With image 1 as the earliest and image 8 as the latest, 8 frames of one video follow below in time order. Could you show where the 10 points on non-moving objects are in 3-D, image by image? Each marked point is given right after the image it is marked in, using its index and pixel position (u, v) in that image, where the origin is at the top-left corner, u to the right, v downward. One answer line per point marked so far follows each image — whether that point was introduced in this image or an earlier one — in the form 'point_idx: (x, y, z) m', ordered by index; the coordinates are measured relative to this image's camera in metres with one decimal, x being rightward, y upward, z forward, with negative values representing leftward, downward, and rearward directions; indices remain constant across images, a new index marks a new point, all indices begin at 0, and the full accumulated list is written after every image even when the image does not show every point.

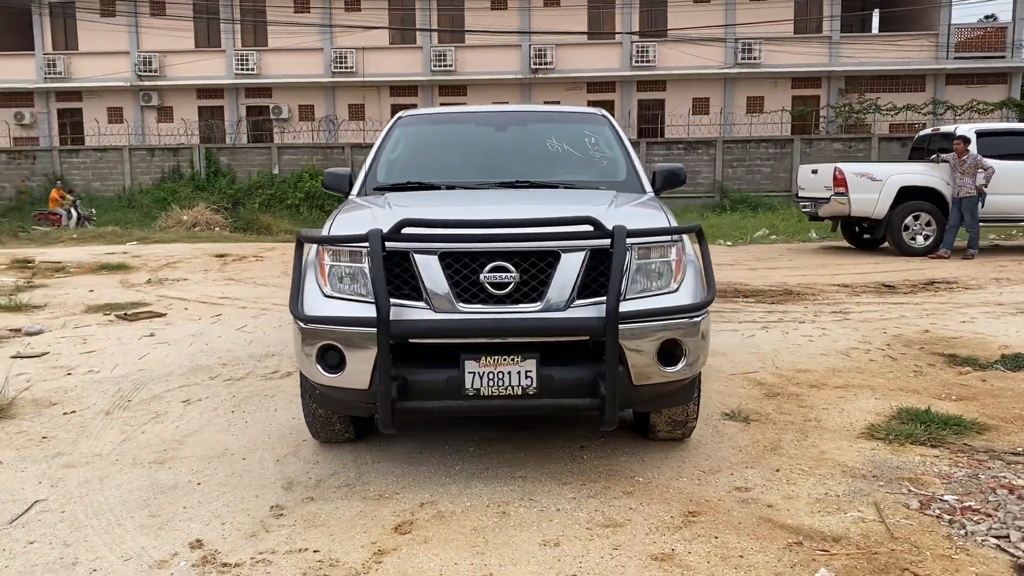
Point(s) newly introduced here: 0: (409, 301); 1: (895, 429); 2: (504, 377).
0: (-0.4, 0.0, +3.3) m
1: (+1.7, -0.6, +4.0) m
2: (0.0, -0.3, +3.2) m
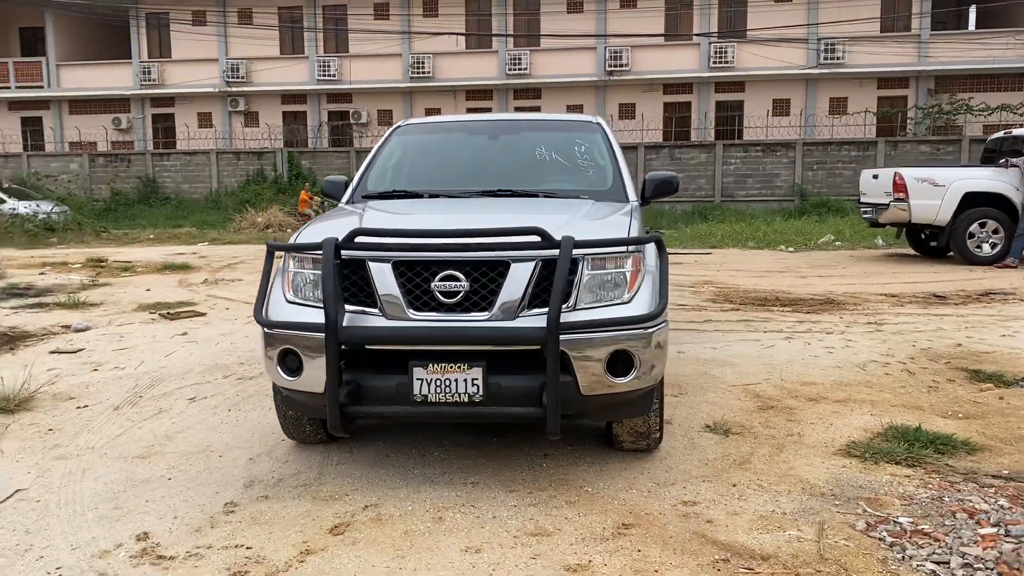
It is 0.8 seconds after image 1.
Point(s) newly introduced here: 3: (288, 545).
0: (-0.6, -0.1, +3.4) m
1: (+1.6, -0.7, +3.9) m
2: (-0.2, -0.4, +3.3) m
3: (-0.7, -0.9, +2.9) m
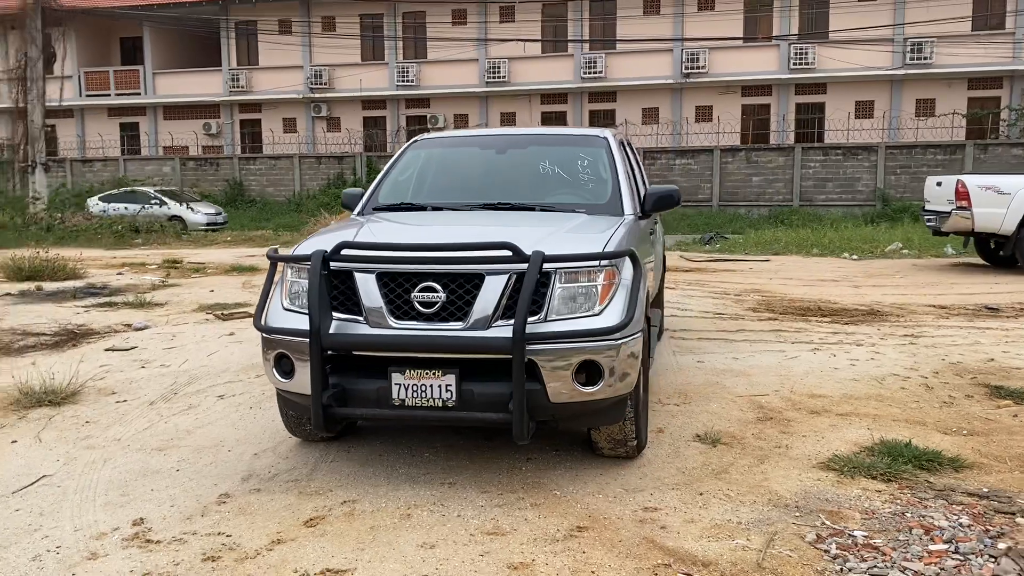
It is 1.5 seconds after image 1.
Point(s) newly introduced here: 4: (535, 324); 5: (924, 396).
0: (-0.7, -0.1, +3.6) m
1: (+1.5, -0.8, +3.9) m
2: (-0.3, -0.4, +3.5) m
3: (-0.9, -0.9, +3.2) m
4: (+0.1, -0.1, +3.5) m
5: (+2.5, -0.6, +5.3) m
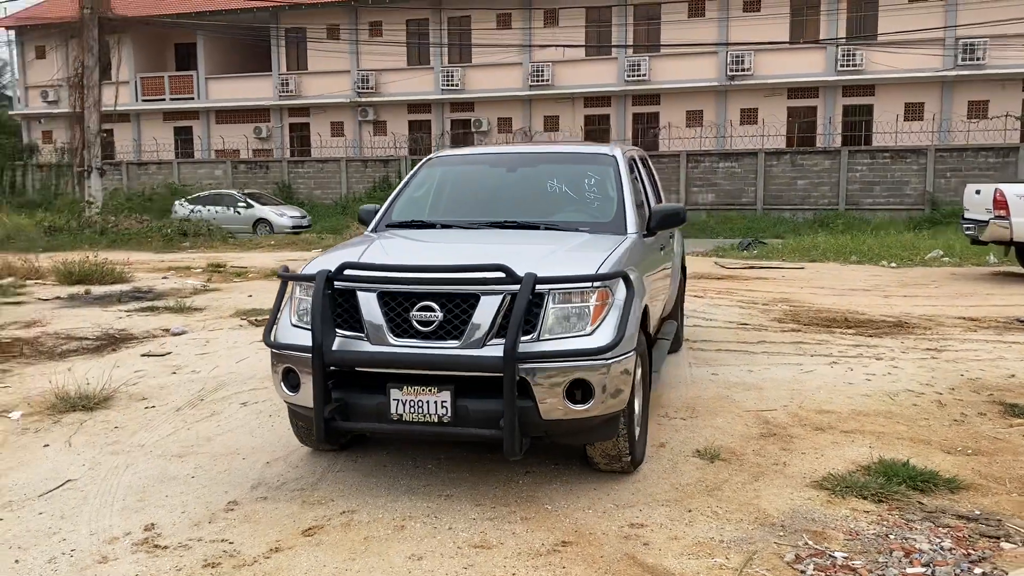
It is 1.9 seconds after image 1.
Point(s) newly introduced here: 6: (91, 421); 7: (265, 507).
0: (-0.7, -0.2, +3.8) m
1: (+1.5, -0.9, +4.0) m
2: (-0.4, -0.5, +3.6) m
3: (-0.9, -1.0, +3.3) m
4: (+0.1, -0.2, +3.6) m
5: (+2.5, -0.7, +5.3) m
6: (-2.5, -0.8, +5.2) m
7: (-1.0, -0.9, +3.7) m
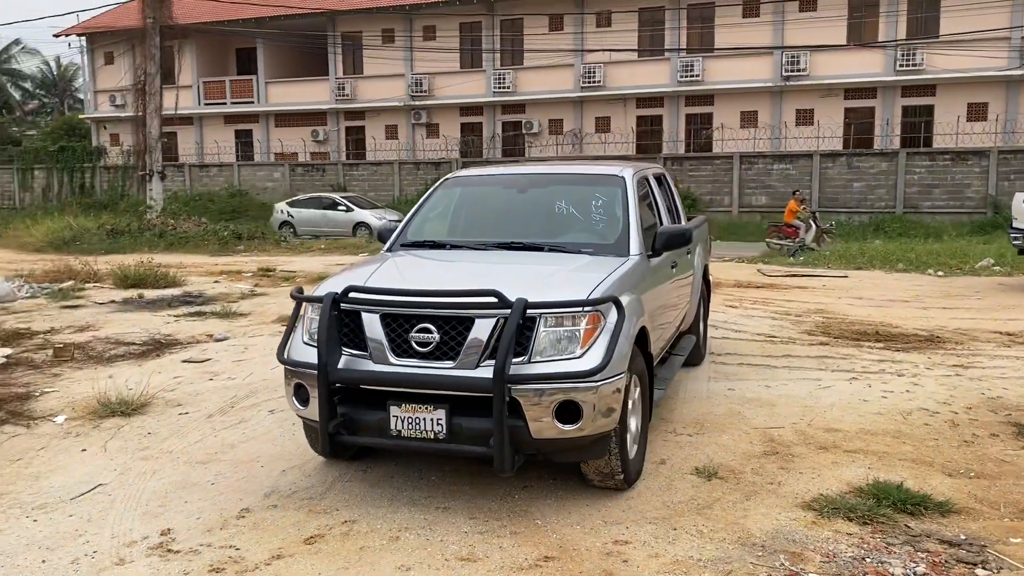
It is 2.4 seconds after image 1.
0: (-0.7, -0.3, +4.0) m
1: (+1.5, -1.0, +4.0) m
2: (-0.4, -0.6, +3.8) m
3: (-1.0, -1.1, +3.6) m
4: (0.0, -0.3, +3.8) m
5: (+2.6, -0.9, +5.3) m
6: (-2.4, -0.9, +5.5) m
7: (-1.1, -1.0, +4.0) m
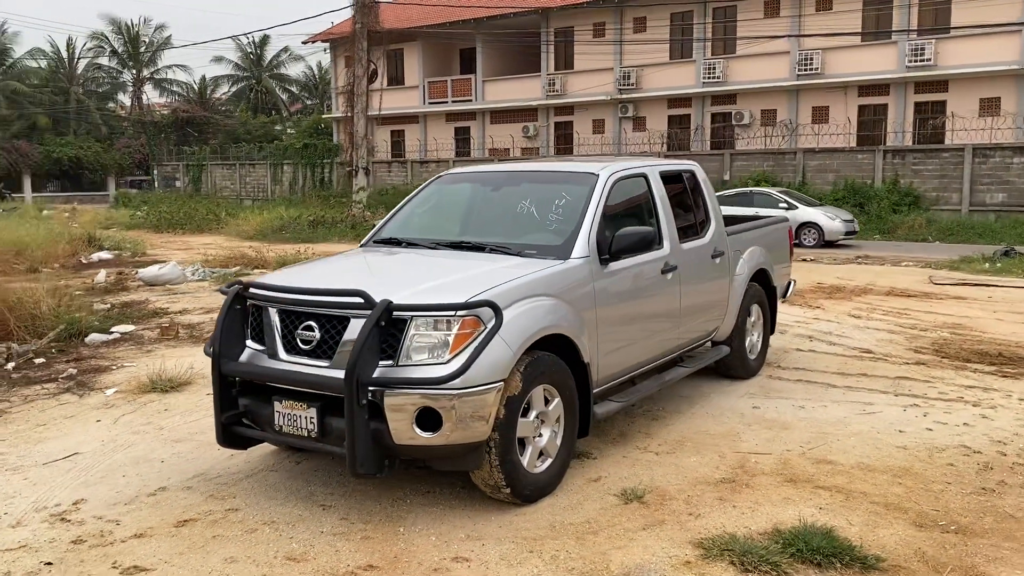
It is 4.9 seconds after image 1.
0: (-1.2, -0.3, +4.1) m
1: (+0.9, -1.0, +3.6) m
2: (-0.9, -0.6, +3.9) m
3: (-1.6, -1.0, +3.8) m
4: (-0.5, -0.3, +3.7) m
5: (+2.3, -1.0, +4.5) m
6: (-2.4, -0.8, +6.0) m
7: (-1.6, -1.0, +4.2) m
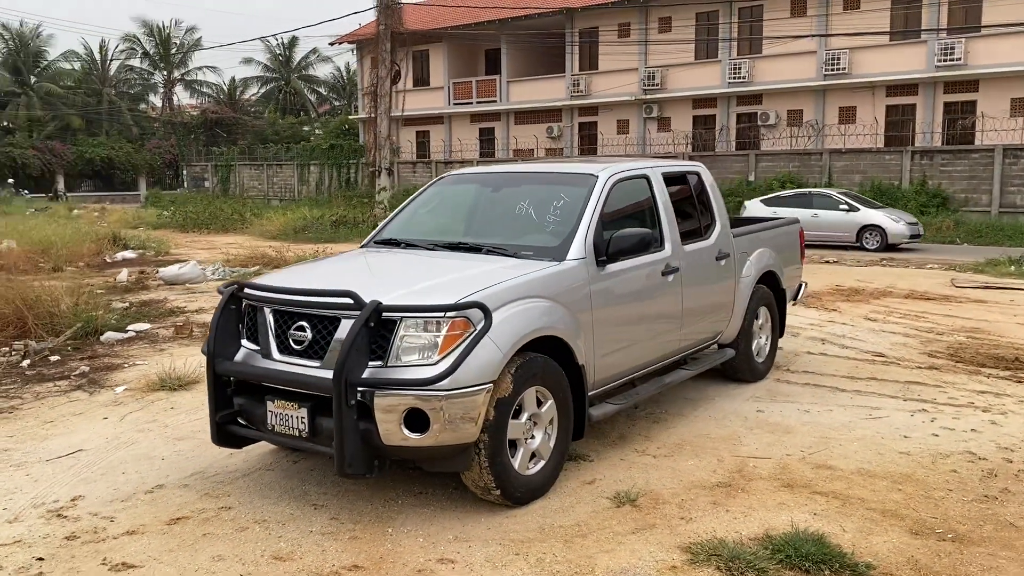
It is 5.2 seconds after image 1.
0: (-1.2, -0.3, +4.2) m
1: (+0.9, -1.0, +3.5) m
2: (-1.0, -0.6, +3.9) m
3: (-1.7, -1.0, +3.8) m
4: (-0.6, -0.3, +3.7) m
5: (+2.3, -1.0, +4.4) m
6: (-2.4, -0.8, +6.1) m
7: (-1.6, -1.0, +4.2) m
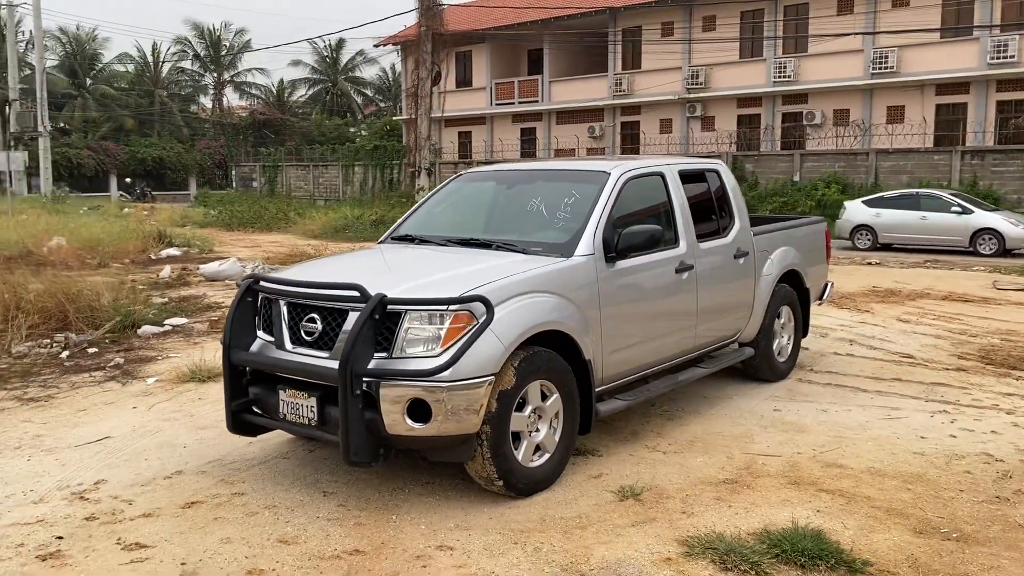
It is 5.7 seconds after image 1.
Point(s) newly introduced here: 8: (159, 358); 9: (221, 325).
0: (-1.2, -0.2, +4.3) m
1: (+0.9, -1.0, +3.6) m
2: (-1.0, -0.5, +4.0) m
3: (-1.6, -1.0, +4.0) m
4: (-0.6, -0.3, +3.8) m
5: (+2.3, -1.0, +4.3) m
6: (-2.3, -0.7, +6.3) m
7: (-1.6, -0.9, +4.4) m
8: (-3.0, -0.6, +7.4) m
9: (-2.9, -0.4, +8.8) m
